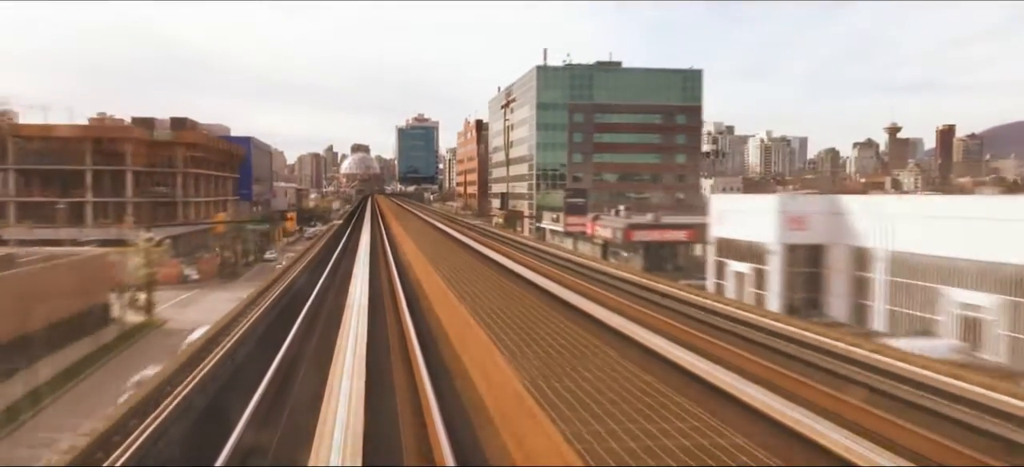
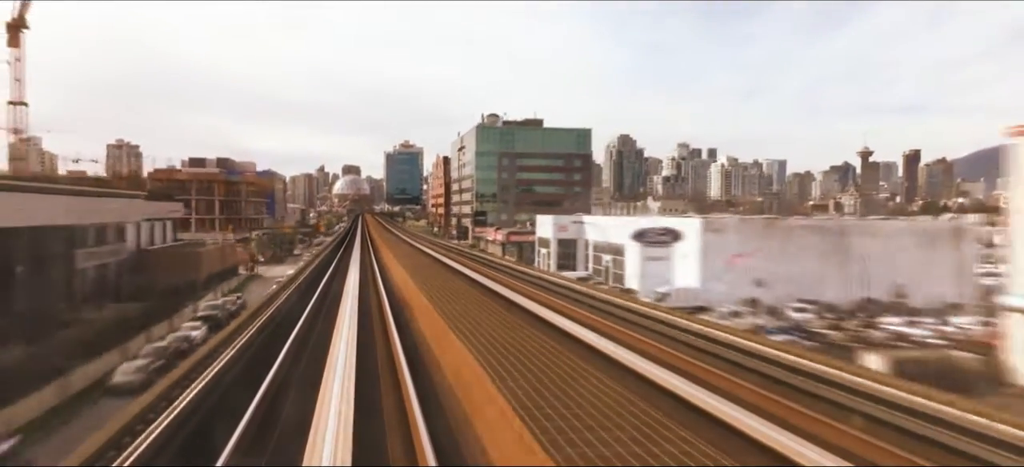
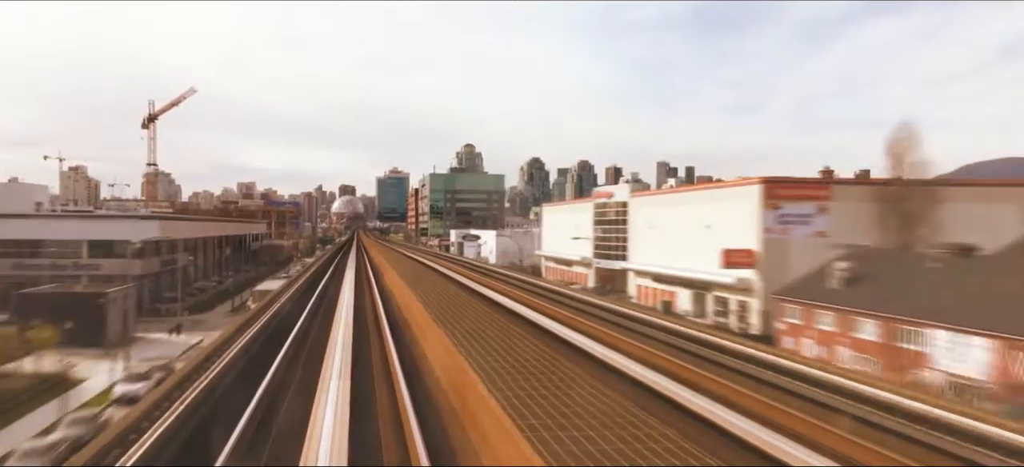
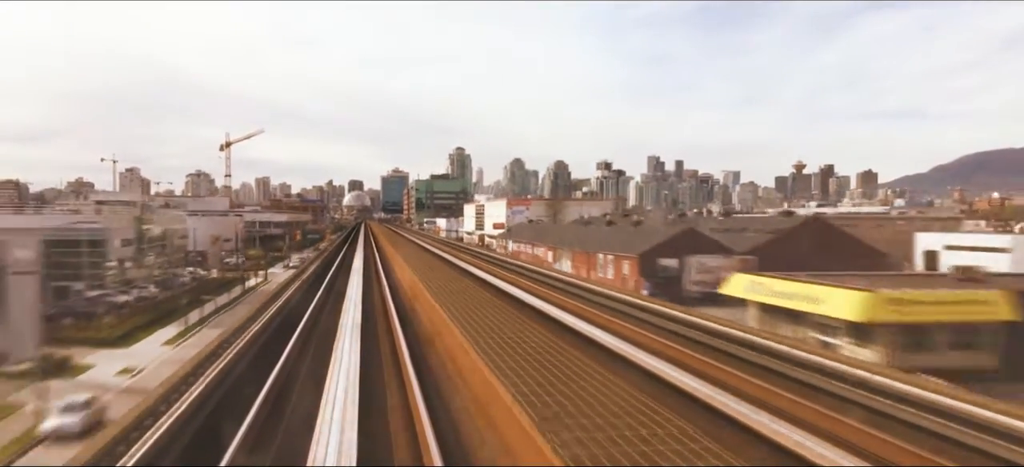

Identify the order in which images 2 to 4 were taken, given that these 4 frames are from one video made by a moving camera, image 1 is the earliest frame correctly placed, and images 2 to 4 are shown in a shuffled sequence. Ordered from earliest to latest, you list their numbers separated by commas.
2, 3, 4
